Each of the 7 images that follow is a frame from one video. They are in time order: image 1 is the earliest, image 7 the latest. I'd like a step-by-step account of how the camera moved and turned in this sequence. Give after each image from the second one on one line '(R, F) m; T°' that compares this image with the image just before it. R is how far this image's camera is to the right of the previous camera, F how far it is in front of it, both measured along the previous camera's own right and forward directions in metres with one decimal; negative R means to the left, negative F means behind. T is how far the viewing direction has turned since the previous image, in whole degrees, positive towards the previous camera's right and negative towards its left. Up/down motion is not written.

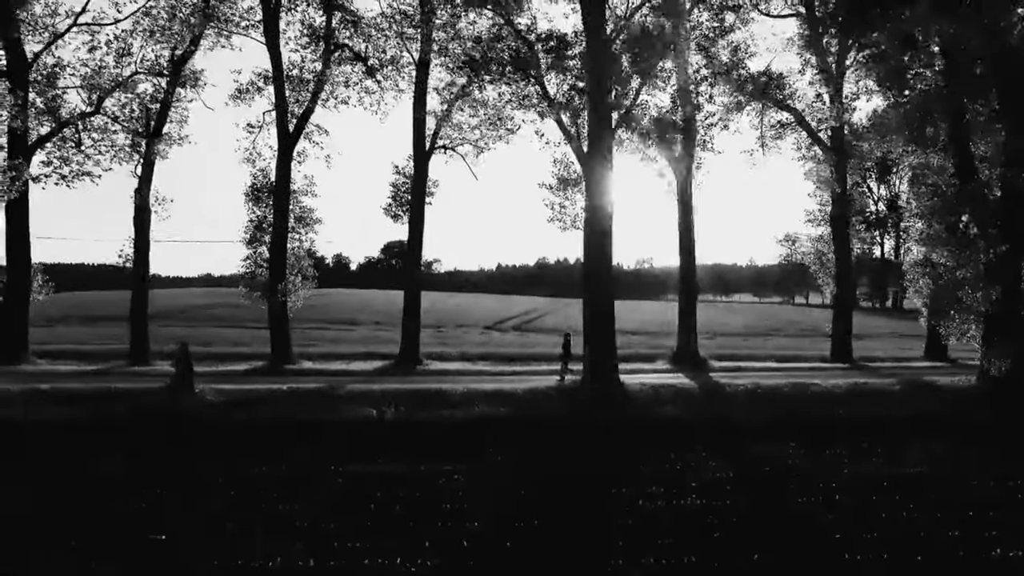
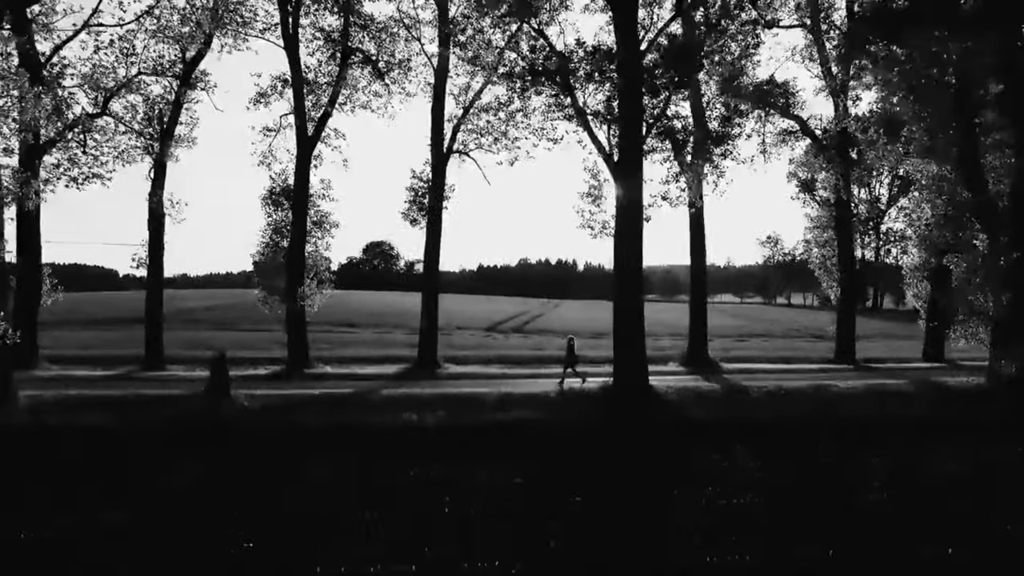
(-1.1, -0.2) m; +2°
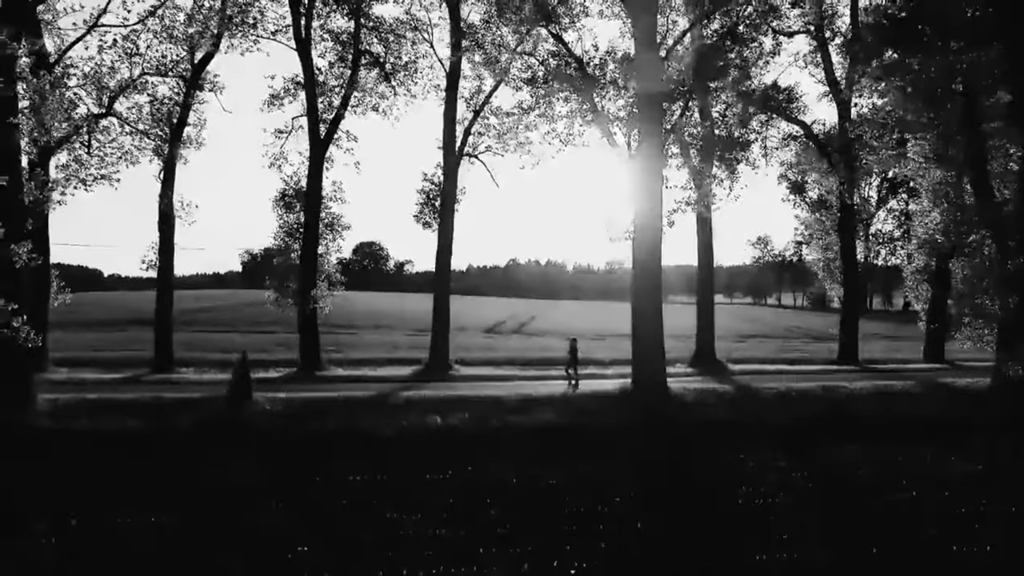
(-0.7, -0.1) m; +1°
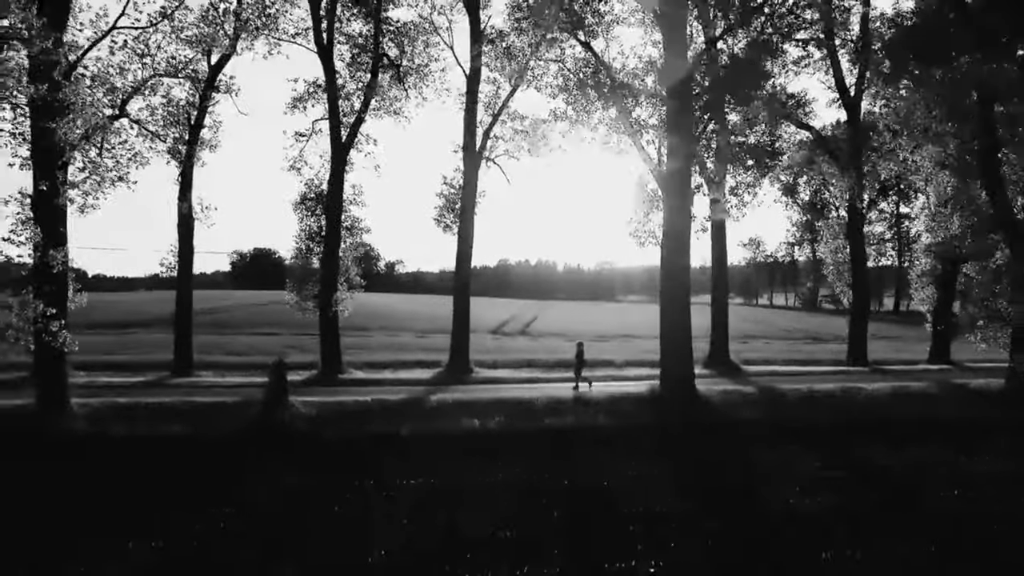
(-0.9, -0.2) m; +1°
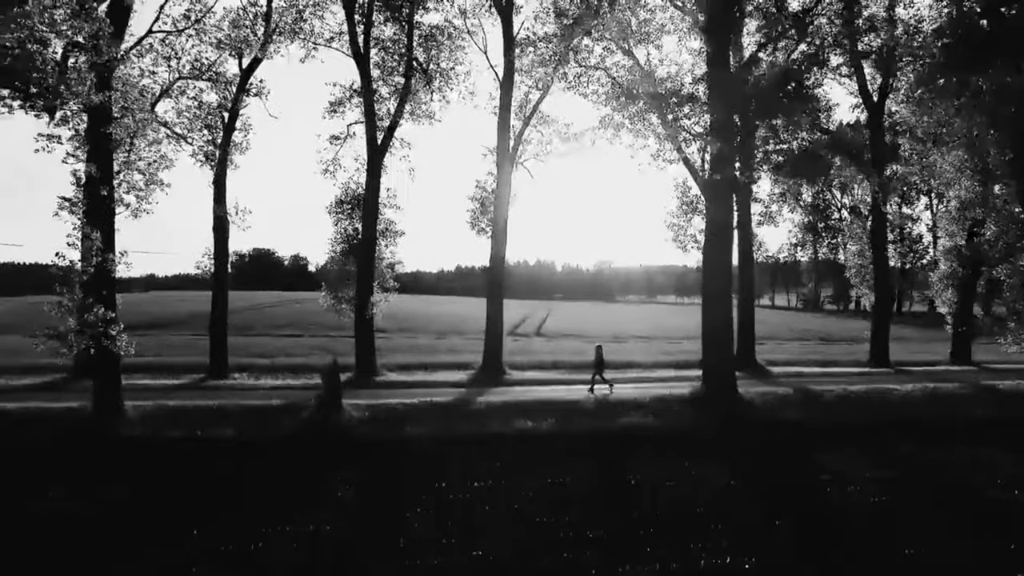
(-1.1, -0.2) m; +1°
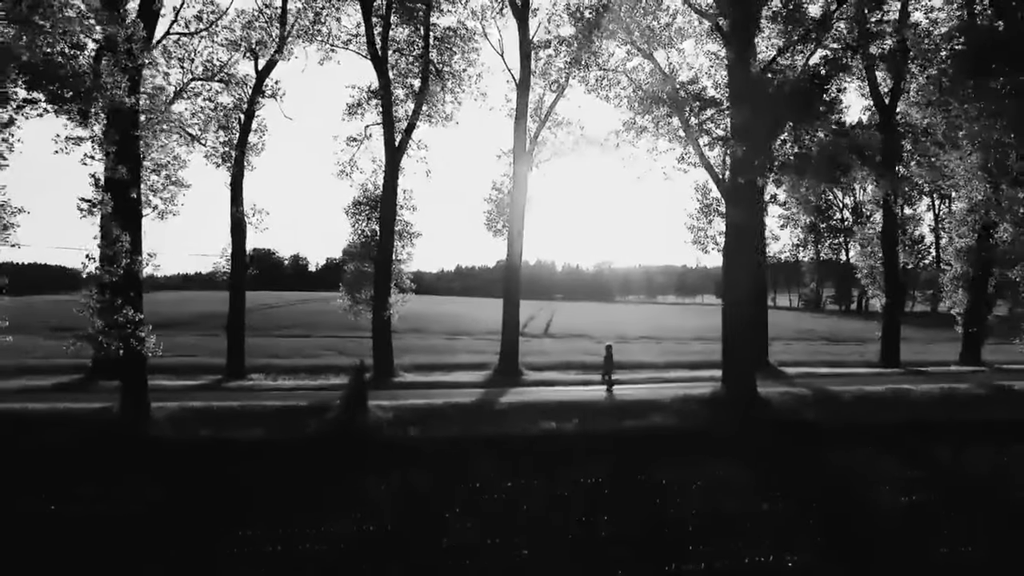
(-0.5, -0.1) m; 0°
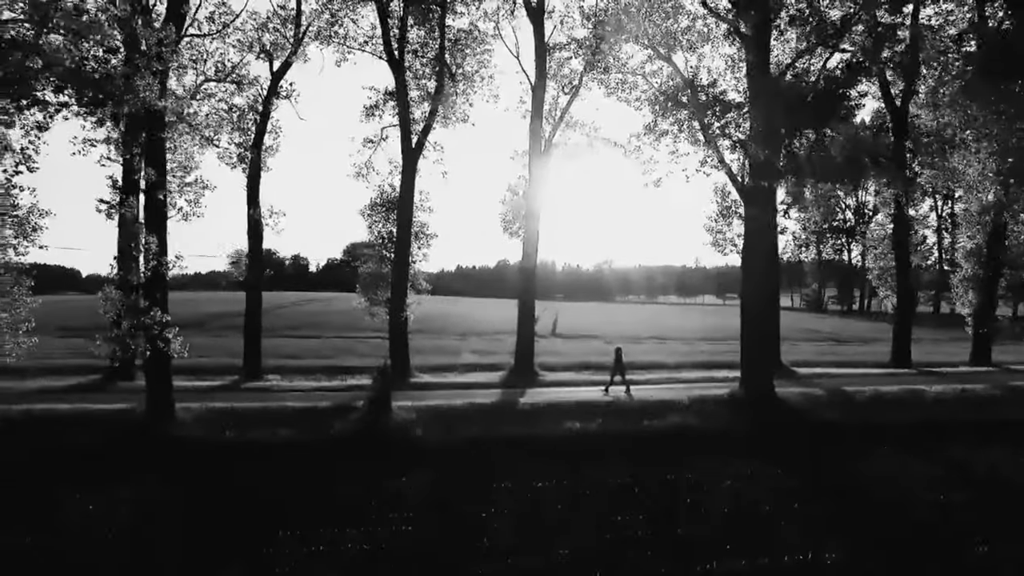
(-0.5, -0.1) m; 0°
